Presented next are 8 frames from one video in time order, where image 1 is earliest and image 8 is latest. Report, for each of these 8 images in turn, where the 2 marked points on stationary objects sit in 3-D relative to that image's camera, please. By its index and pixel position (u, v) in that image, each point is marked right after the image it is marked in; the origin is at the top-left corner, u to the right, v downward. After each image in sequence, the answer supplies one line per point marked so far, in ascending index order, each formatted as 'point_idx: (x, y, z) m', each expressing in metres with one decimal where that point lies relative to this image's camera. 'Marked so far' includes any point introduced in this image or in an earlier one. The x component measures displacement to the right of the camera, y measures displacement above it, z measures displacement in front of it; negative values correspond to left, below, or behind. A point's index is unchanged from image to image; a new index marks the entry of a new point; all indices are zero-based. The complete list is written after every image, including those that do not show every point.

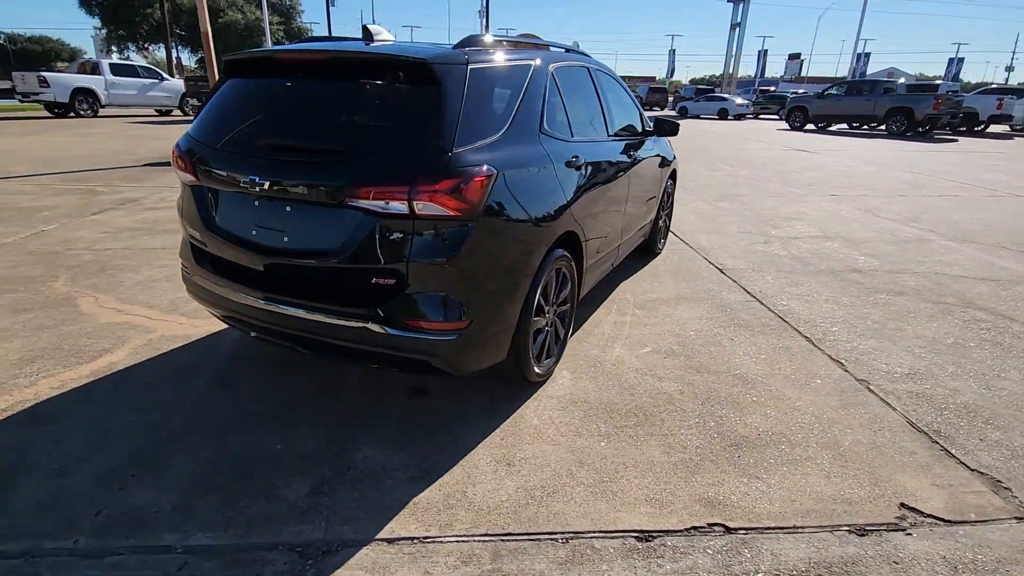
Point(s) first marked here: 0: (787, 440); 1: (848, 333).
0: (+1.4, -0.8, +2.7) m
1: (+2.5, -0.3, +4.0) m
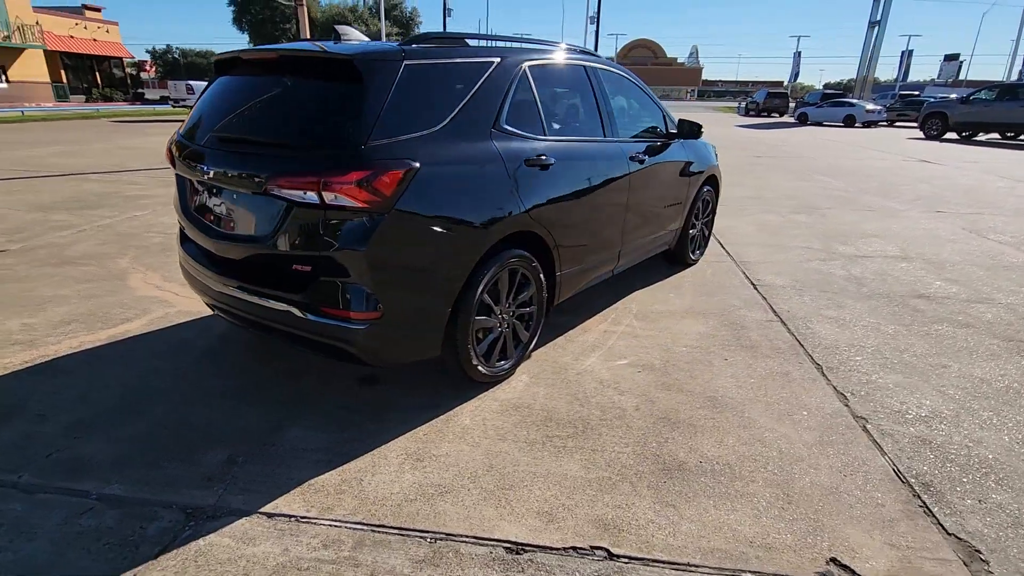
0: (+1.0, -0.8, +2.5) m
1: (+2.3, -0.5, +3.5) m
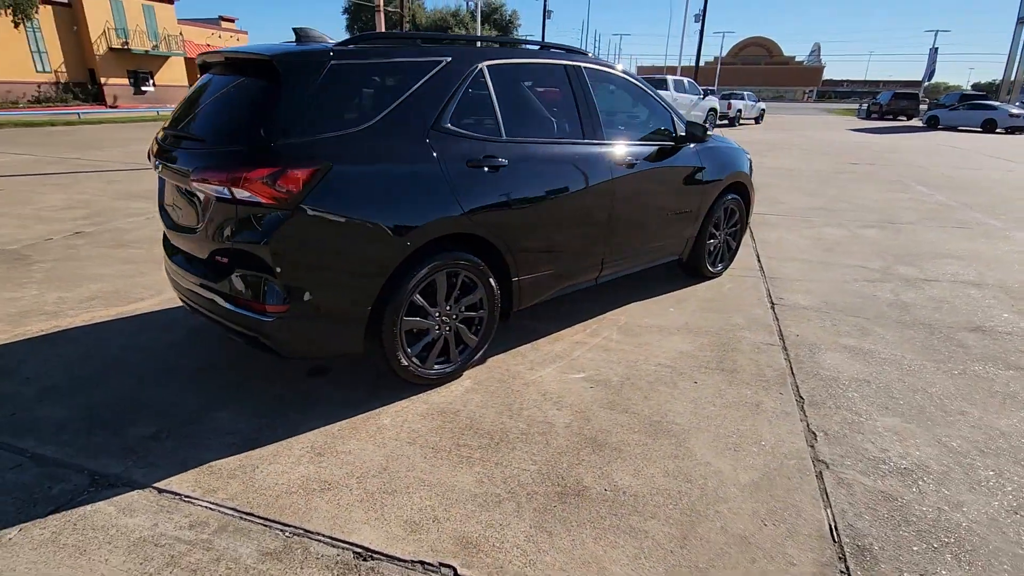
0: (+0.5, -0.9, +2.3) m
1: (+2.0, -0.7, +3.1) m
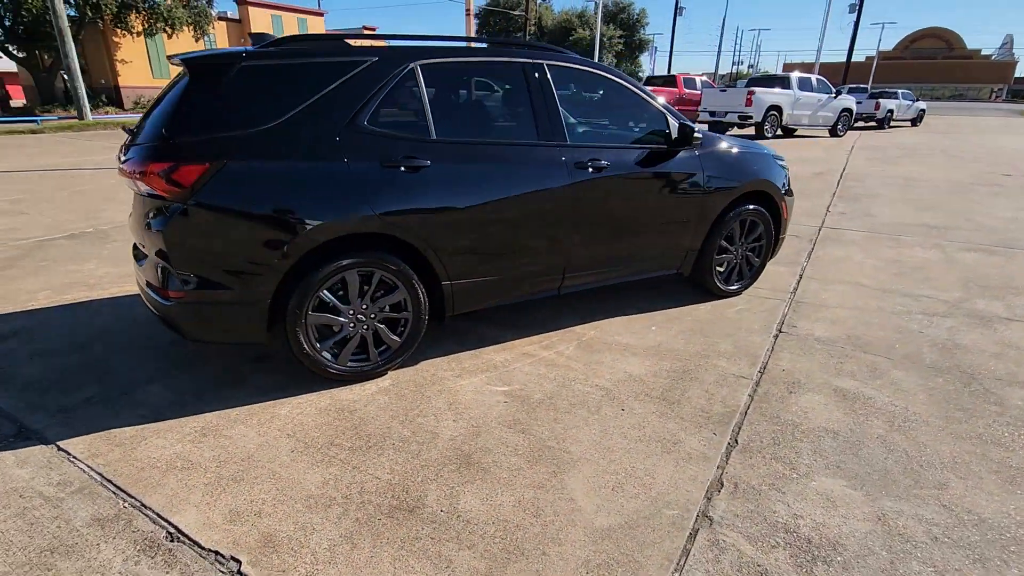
0: (-0.2, -0.9, +2.1) m
1: (+1.5, -0.8, +2.6) m
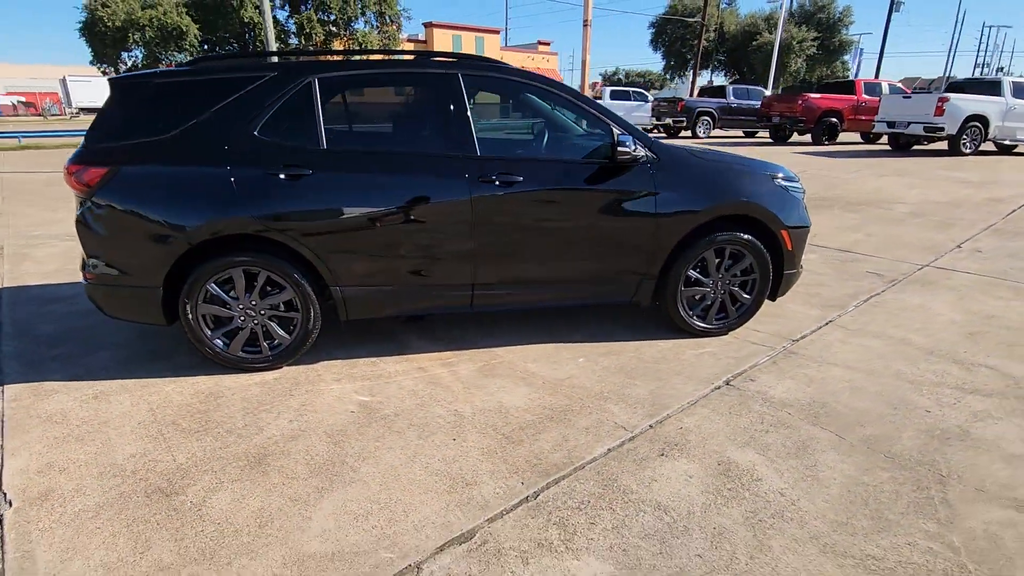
0: (-1.3, -1.0, +2.2) m
1: (+0.4, -1.0, +2.2) m
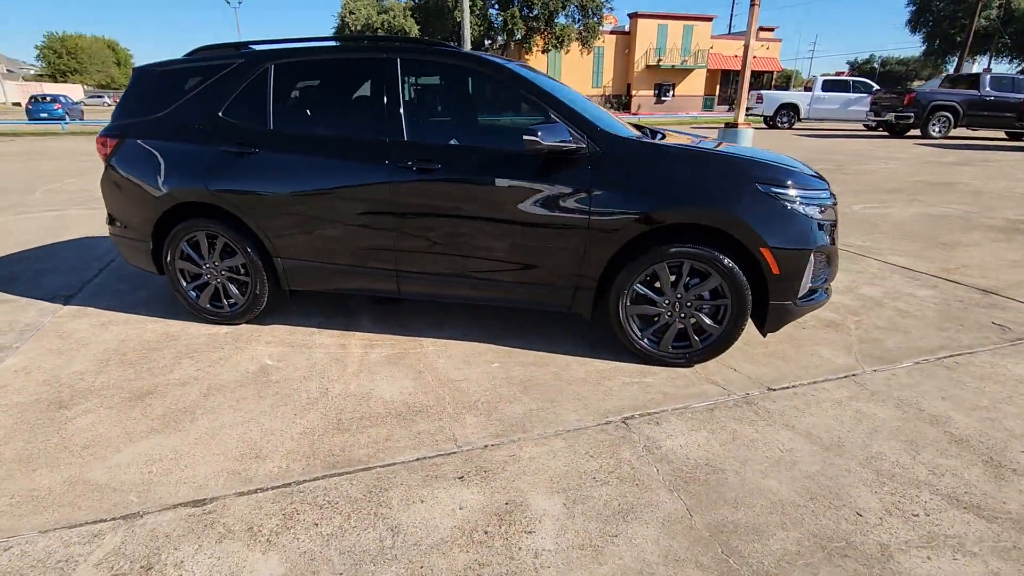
0: (-2.3, -0.7, +2.7) m
1: (-0.7, -1.0, +2.0) m
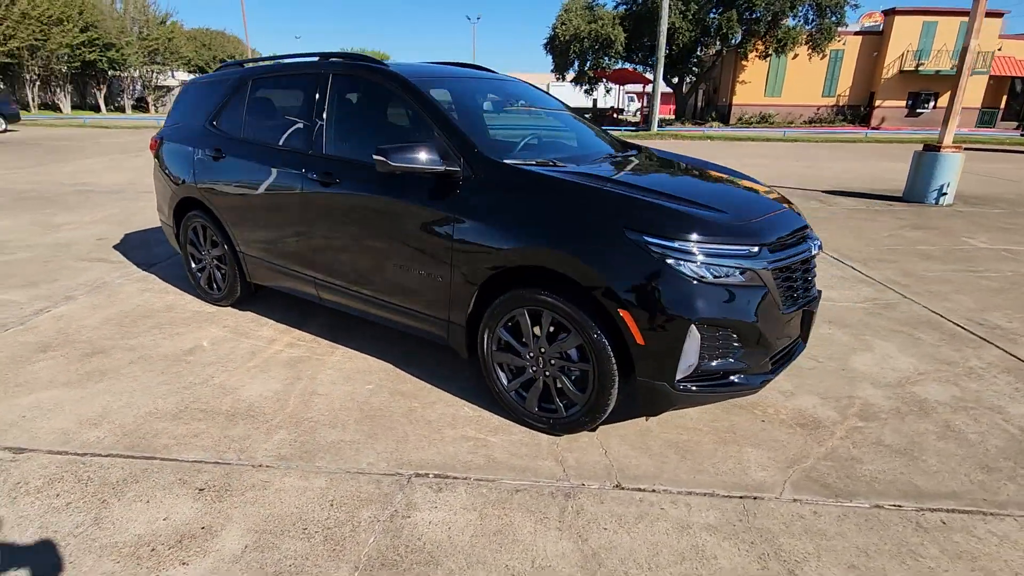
0: (-3.2, -0.5, +3.4) m
1: (-2.0, -0.9, +2.3) m
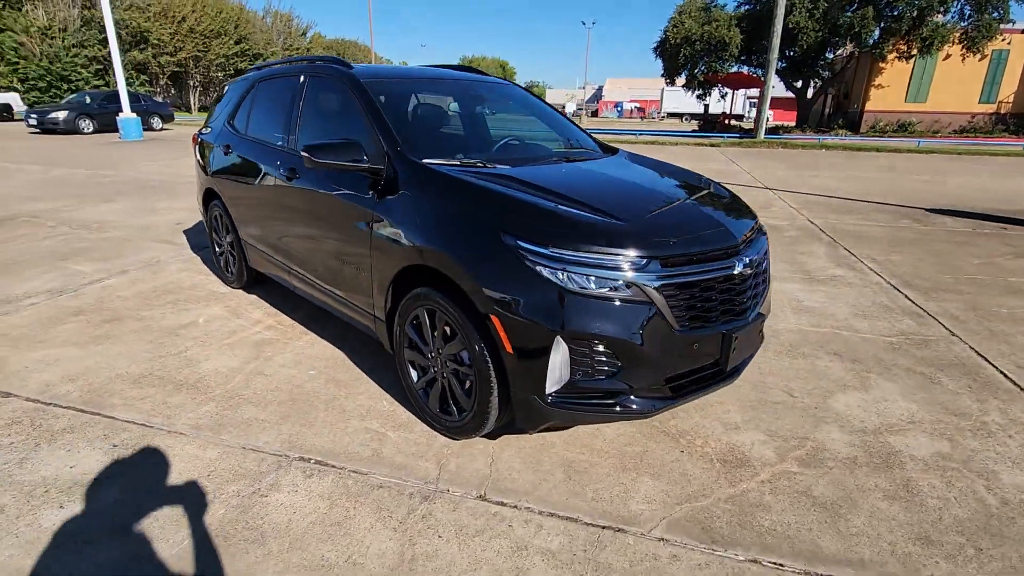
0: (-3.5, -0.3, +4.1) m
1: (-2.6, -0.8, +2.7) m
